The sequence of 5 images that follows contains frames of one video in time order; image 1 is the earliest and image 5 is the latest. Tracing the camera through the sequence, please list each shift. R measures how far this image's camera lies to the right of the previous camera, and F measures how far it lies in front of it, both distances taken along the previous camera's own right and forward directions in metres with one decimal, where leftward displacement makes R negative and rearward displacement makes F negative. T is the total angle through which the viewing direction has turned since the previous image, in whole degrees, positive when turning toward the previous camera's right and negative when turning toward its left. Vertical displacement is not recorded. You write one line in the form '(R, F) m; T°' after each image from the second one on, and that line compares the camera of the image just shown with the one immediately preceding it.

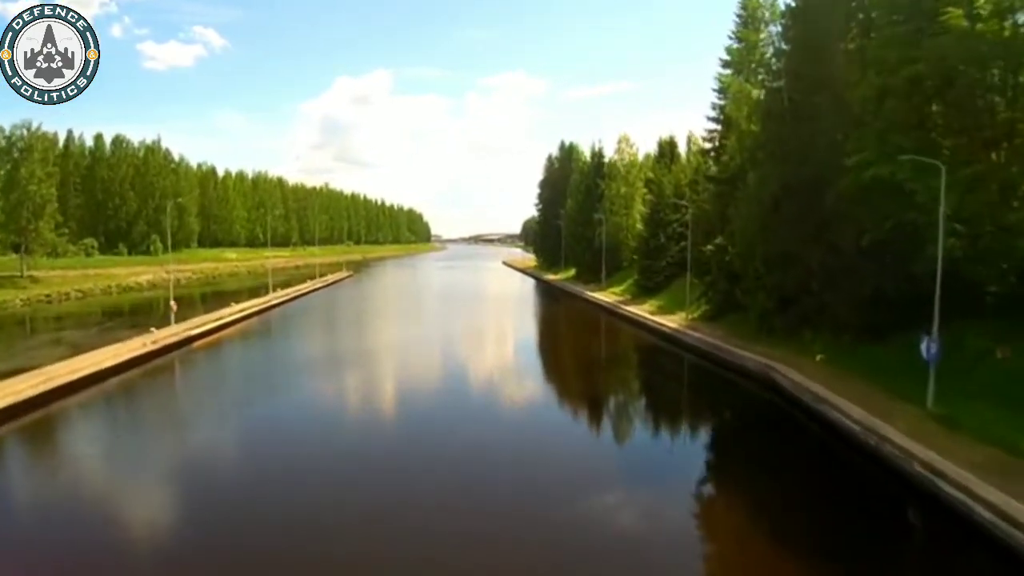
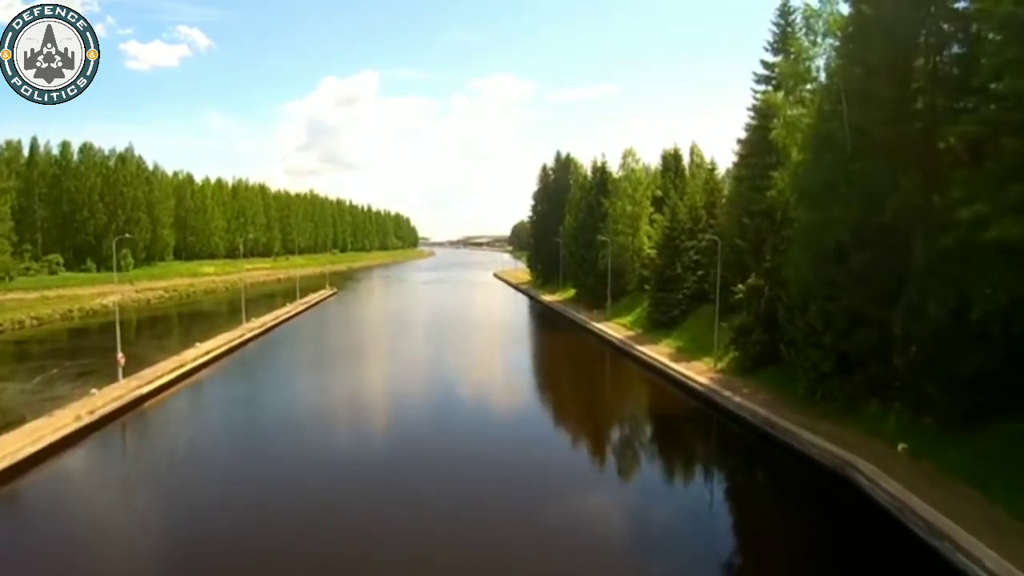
(-0.6, +3.7) m; +1°
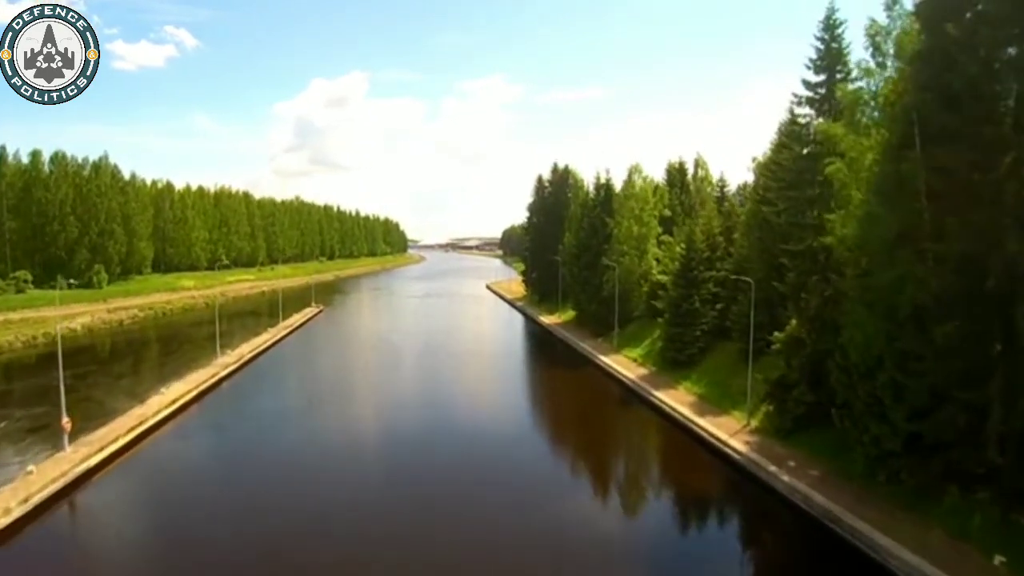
(-0.5, +3.1) m; +1°
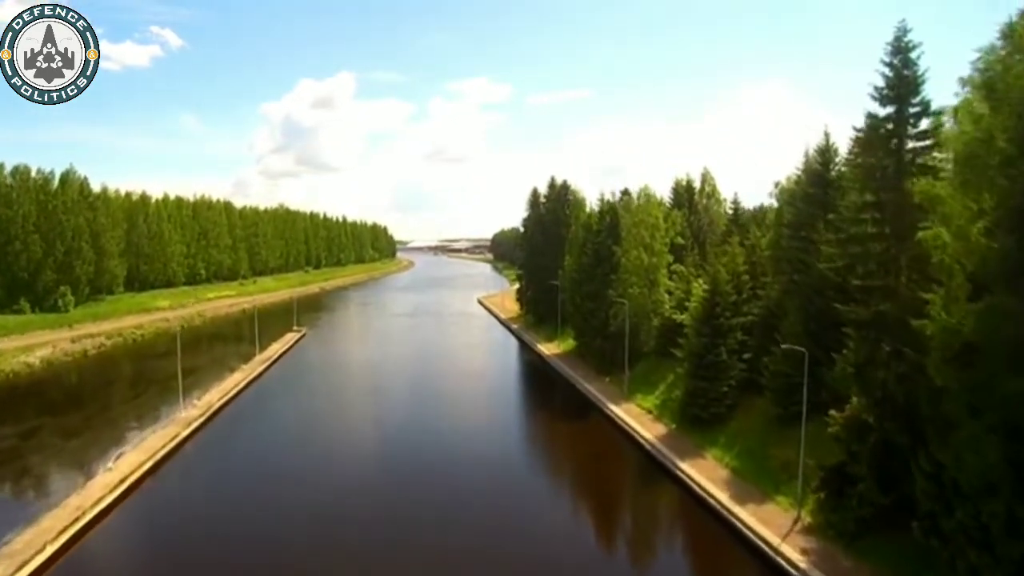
(-0.5, +3.7) m; +1°
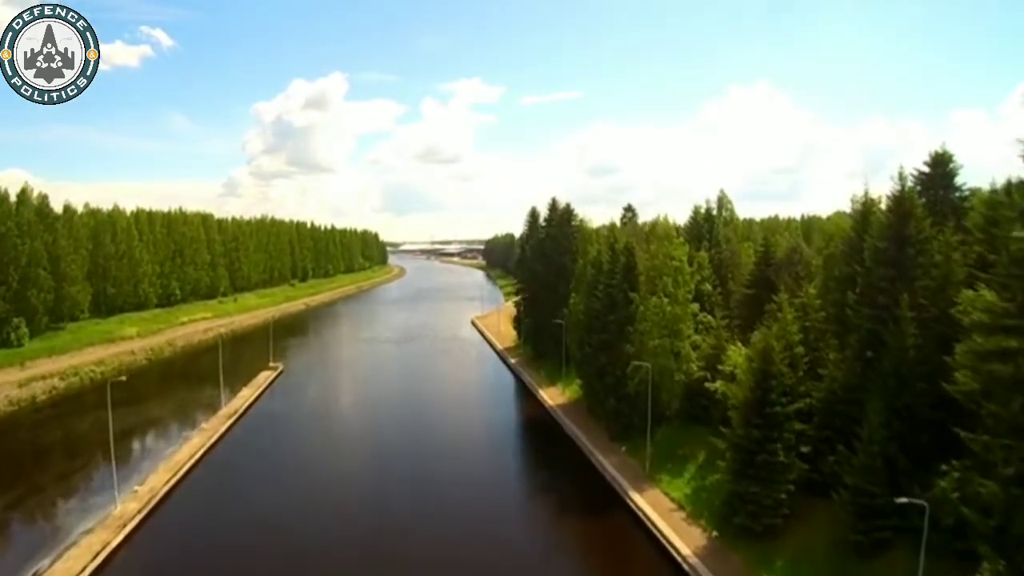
(-0.4, +5.2) m; +1°
